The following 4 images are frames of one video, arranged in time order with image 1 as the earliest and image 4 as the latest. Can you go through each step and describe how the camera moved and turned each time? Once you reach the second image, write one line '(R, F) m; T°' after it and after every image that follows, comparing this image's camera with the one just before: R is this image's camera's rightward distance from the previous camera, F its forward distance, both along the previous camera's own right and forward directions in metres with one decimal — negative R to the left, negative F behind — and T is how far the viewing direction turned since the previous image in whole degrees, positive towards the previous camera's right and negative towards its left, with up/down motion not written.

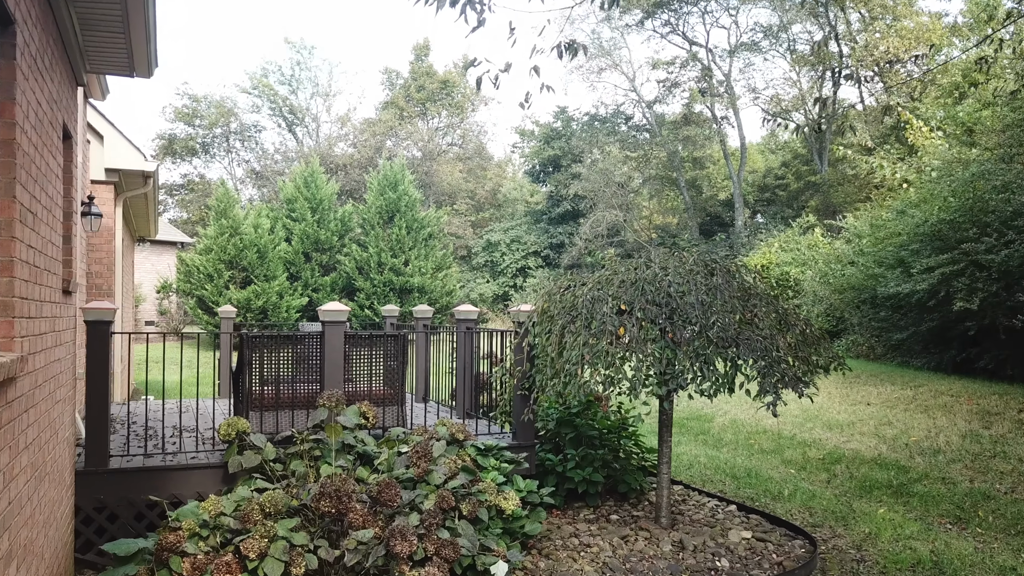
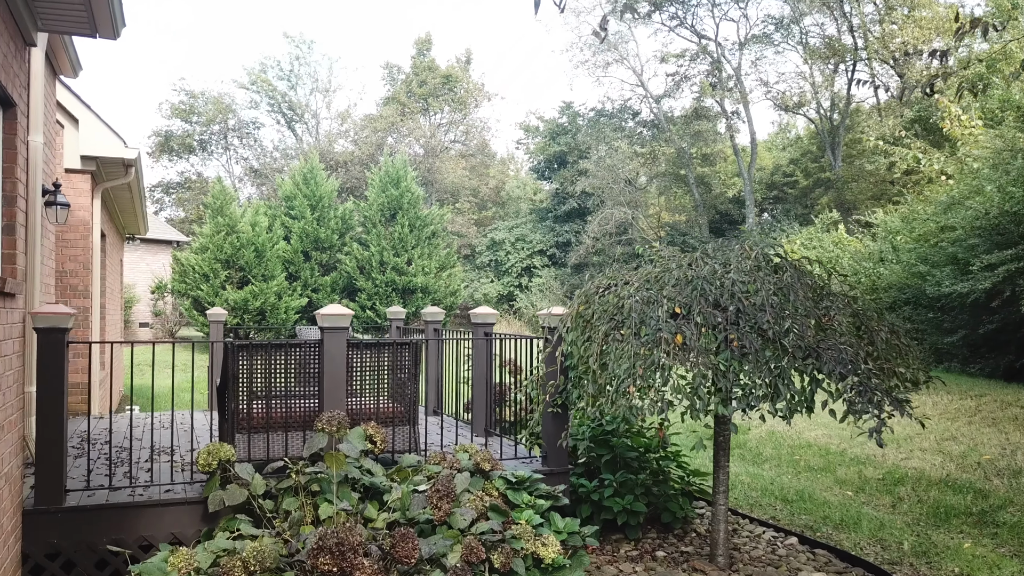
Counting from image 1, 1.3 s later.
(-0.2, +0.7) m; 0°
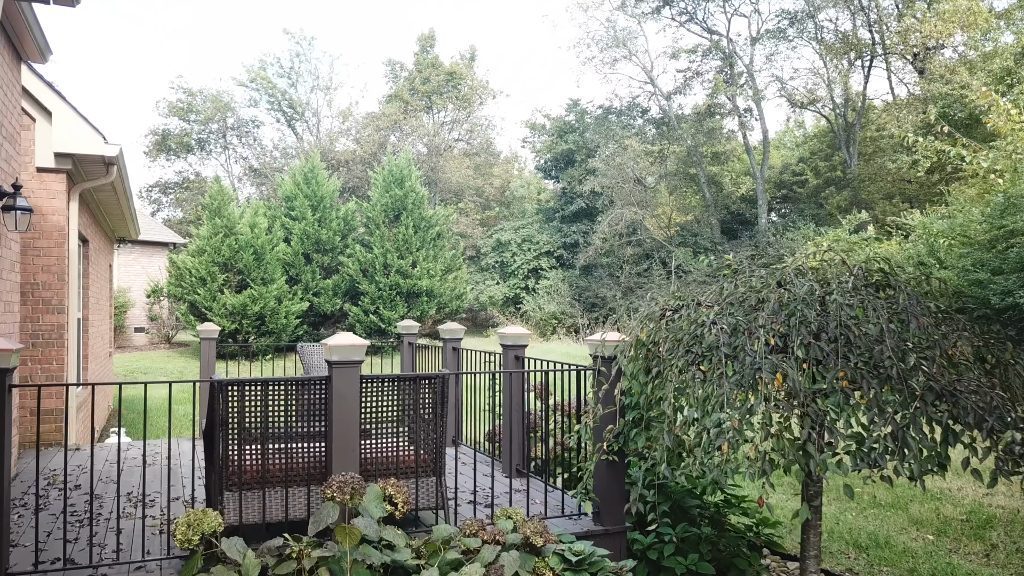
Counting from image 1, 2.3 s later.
(-0.2, +0.7) m; 0°
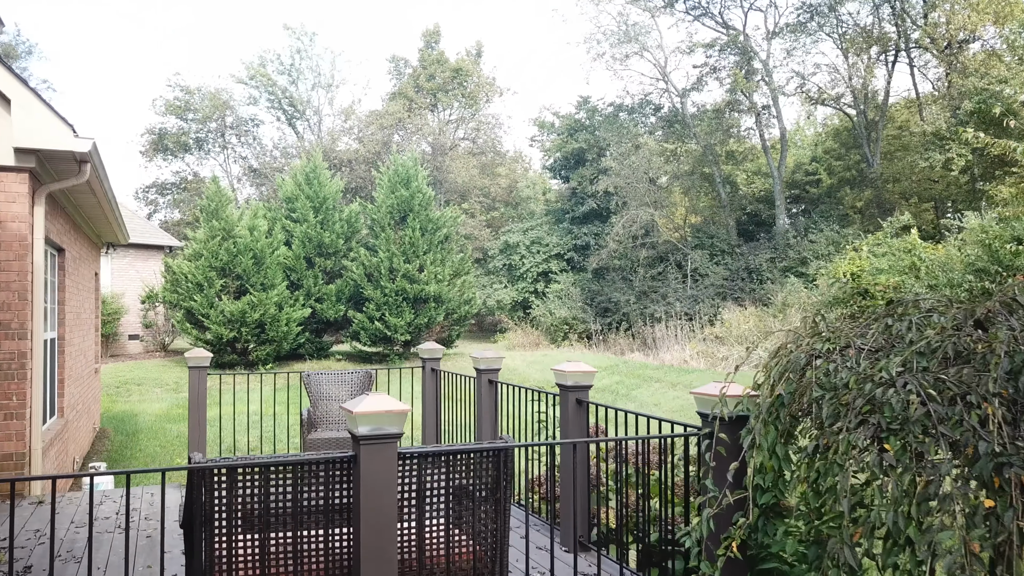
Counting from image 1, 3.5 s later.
(-0.3, +0.9) m; 0°
